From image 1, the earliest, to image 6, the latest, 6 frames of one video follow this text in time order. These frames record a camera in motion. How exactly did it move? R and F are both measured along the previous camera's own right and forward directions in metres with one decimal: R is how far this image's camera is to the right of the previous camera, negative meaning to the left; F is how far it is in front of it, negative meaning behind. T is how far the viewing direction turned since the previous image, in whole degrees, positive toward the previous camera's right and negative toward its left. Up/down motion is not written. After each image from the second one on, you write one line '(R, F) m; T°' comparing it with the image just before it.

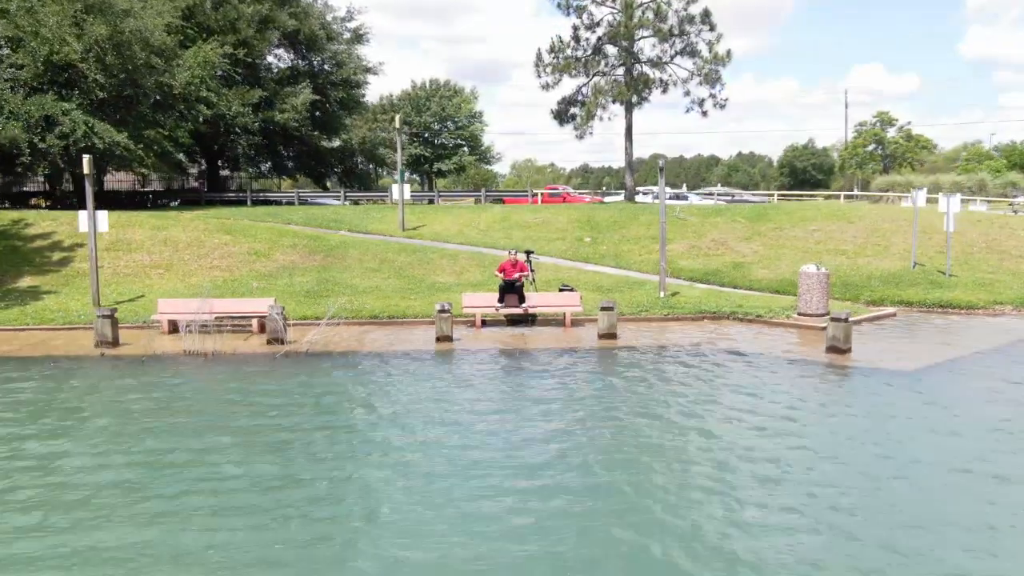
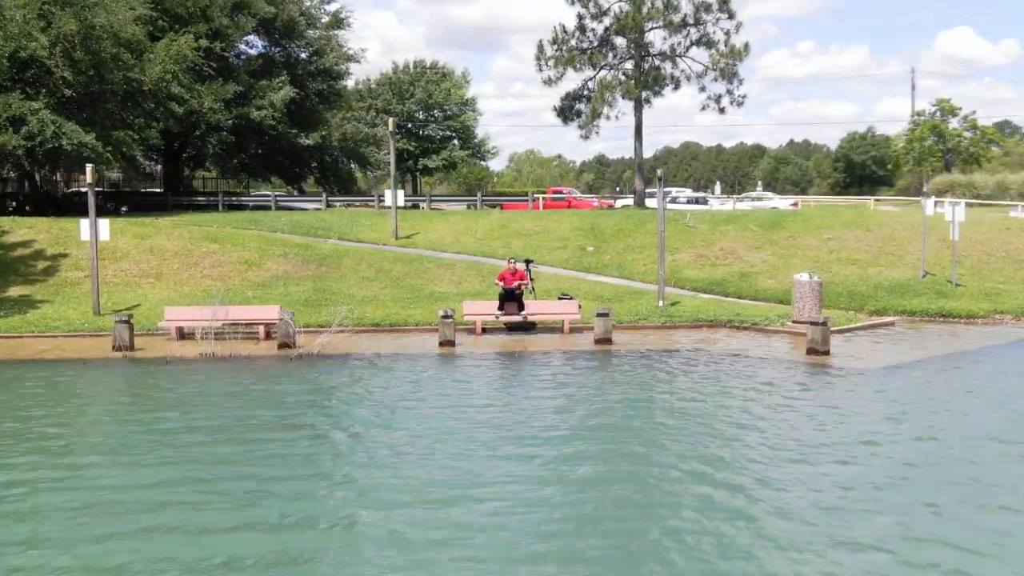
(0.0, +1.1) m; 0°
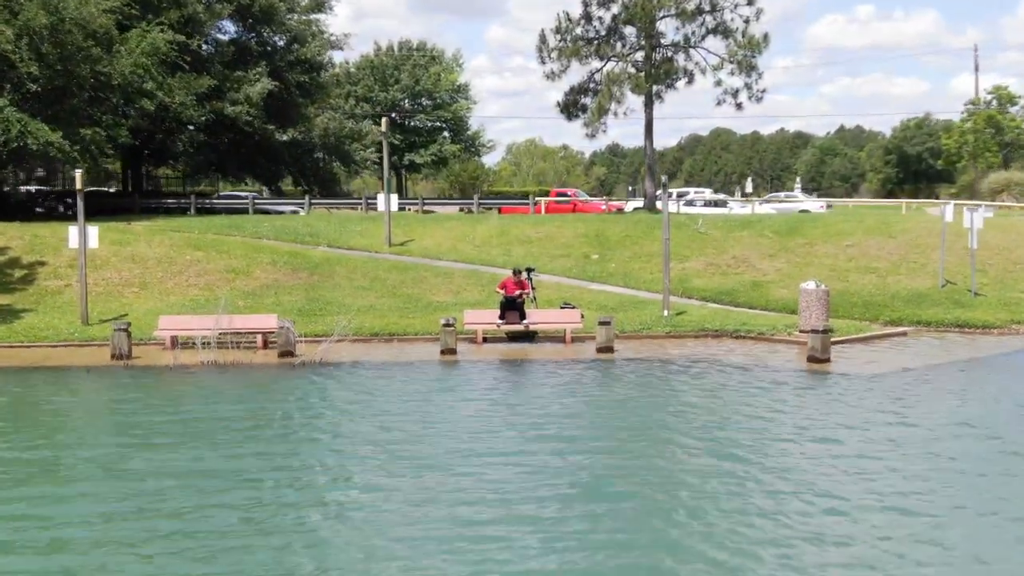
(0.0, +1.1) m; 0°
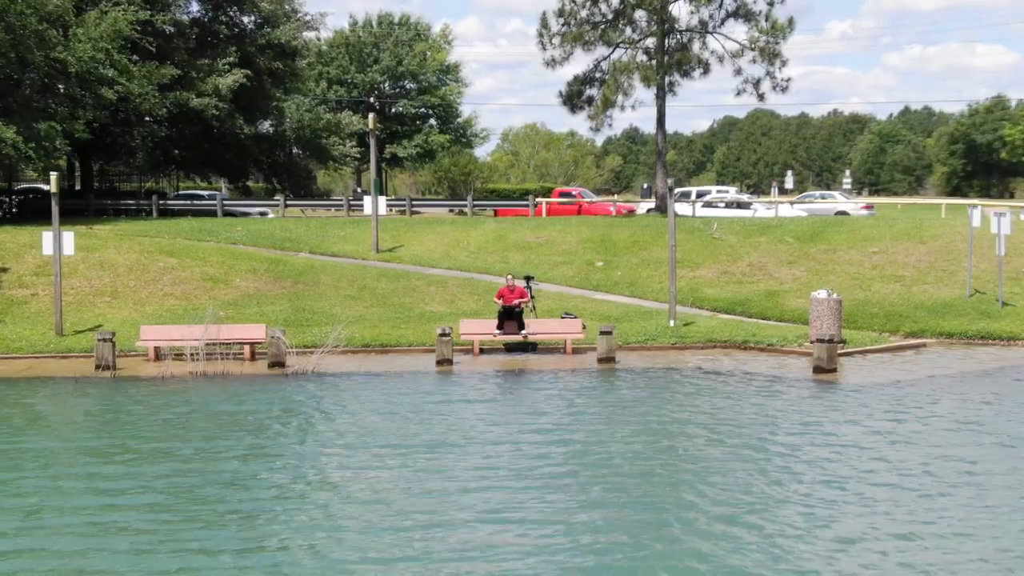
(0.0, +1.5) m; 0°
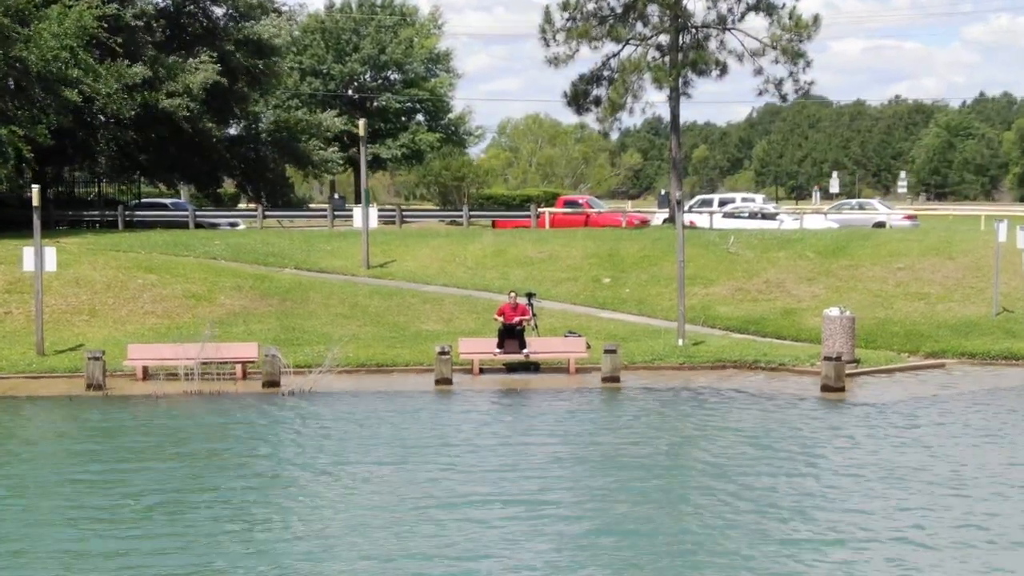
(0.0, +1.2) m; 0°
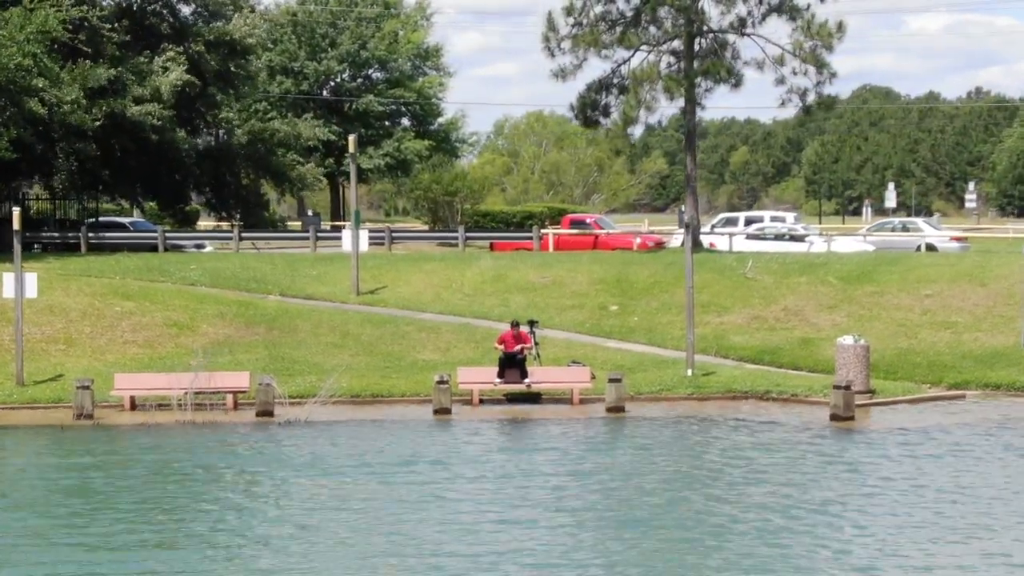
(0.0, +1.1) m; 0°
